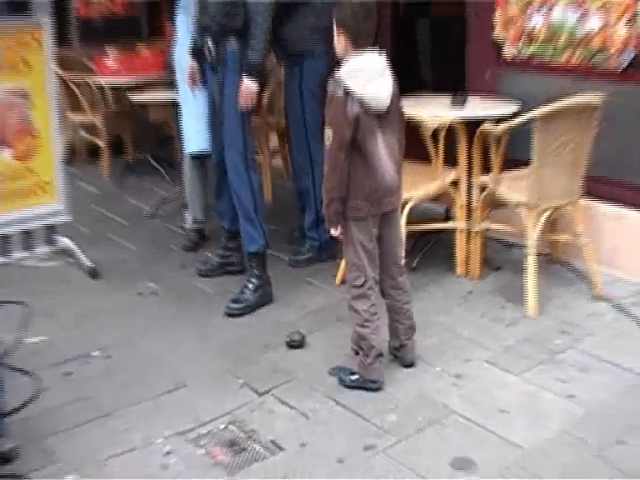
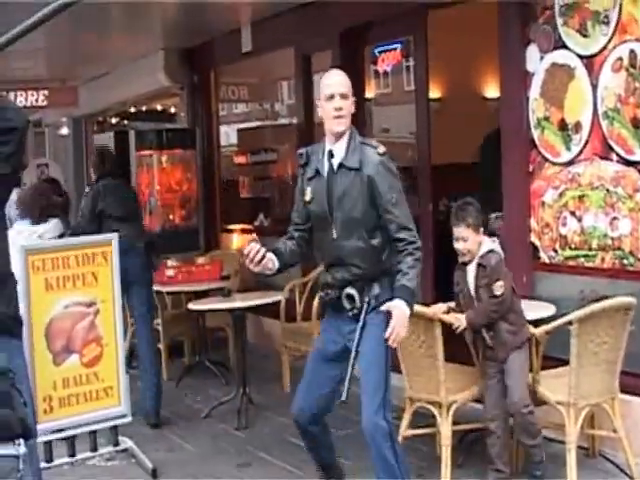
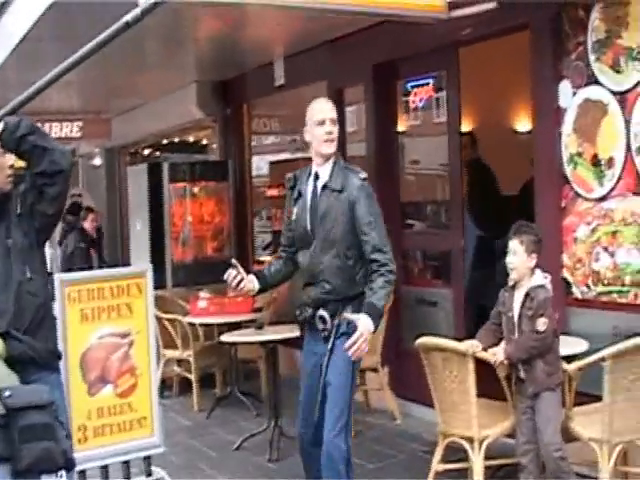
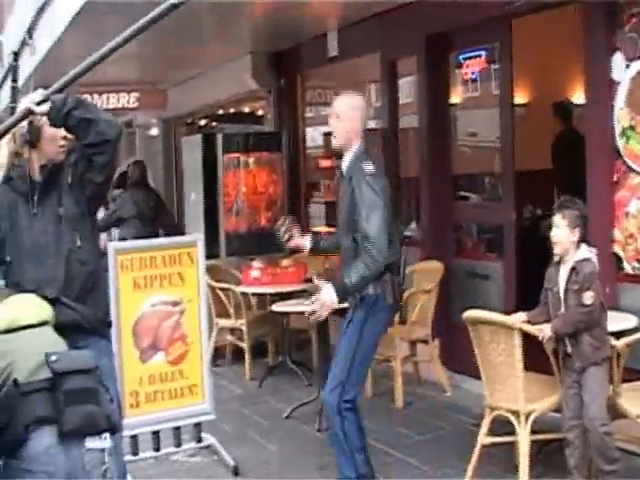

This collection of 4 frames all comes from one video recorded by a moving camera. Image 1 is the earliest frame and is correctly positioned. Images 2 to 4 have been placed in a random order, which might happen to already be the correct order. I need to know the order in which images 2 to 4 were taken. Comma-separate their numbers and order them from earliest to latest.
2, 4, 3
